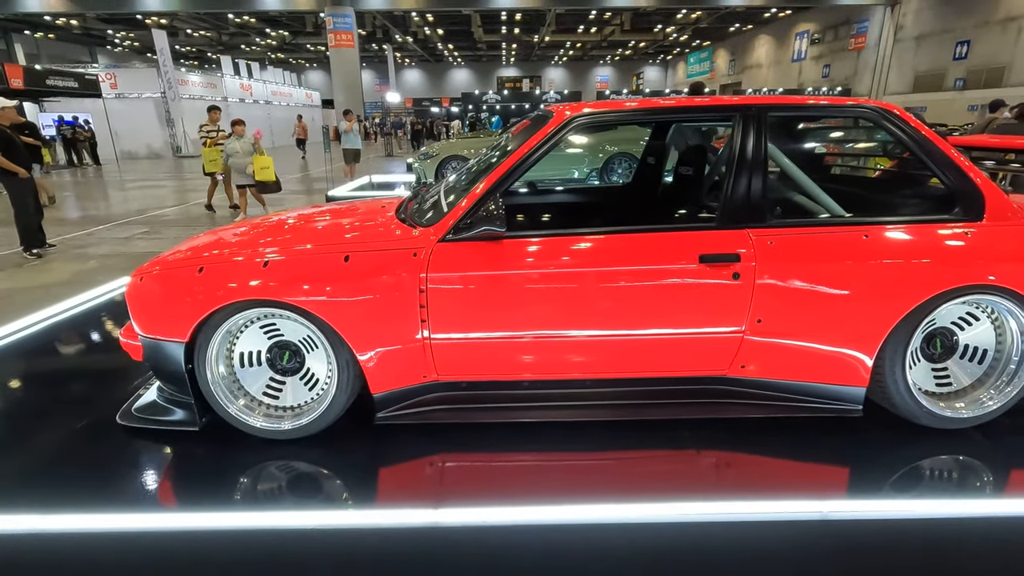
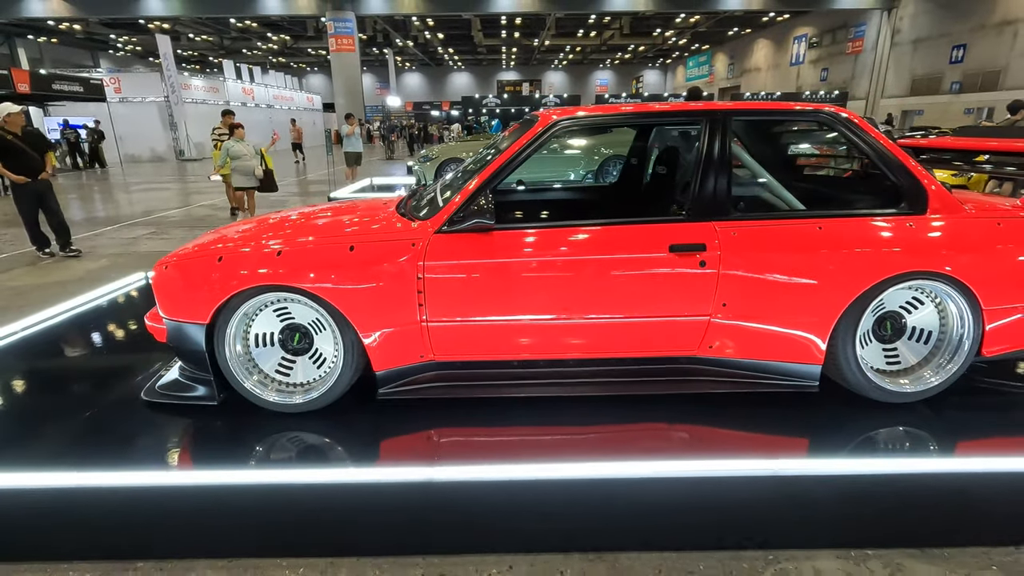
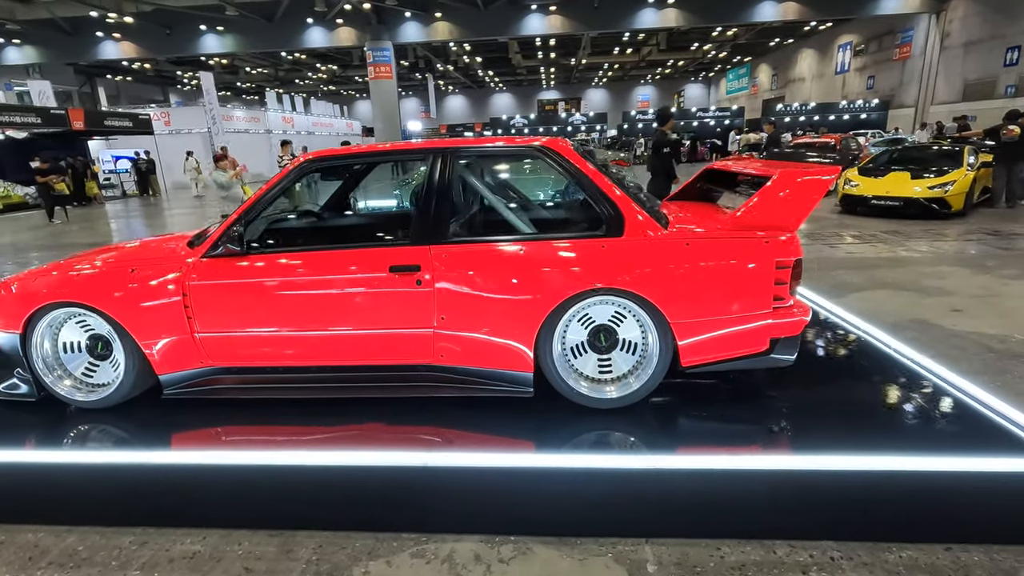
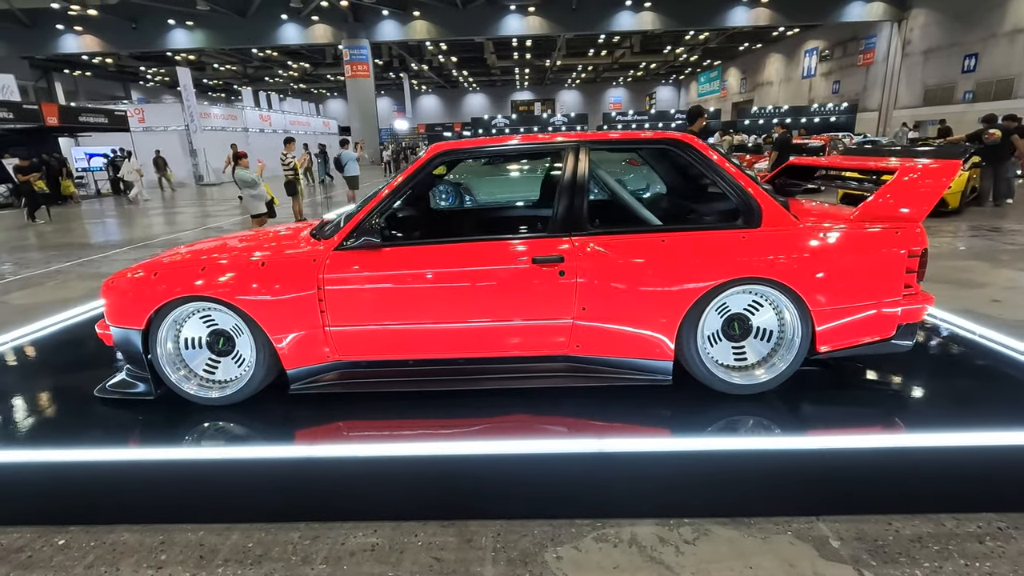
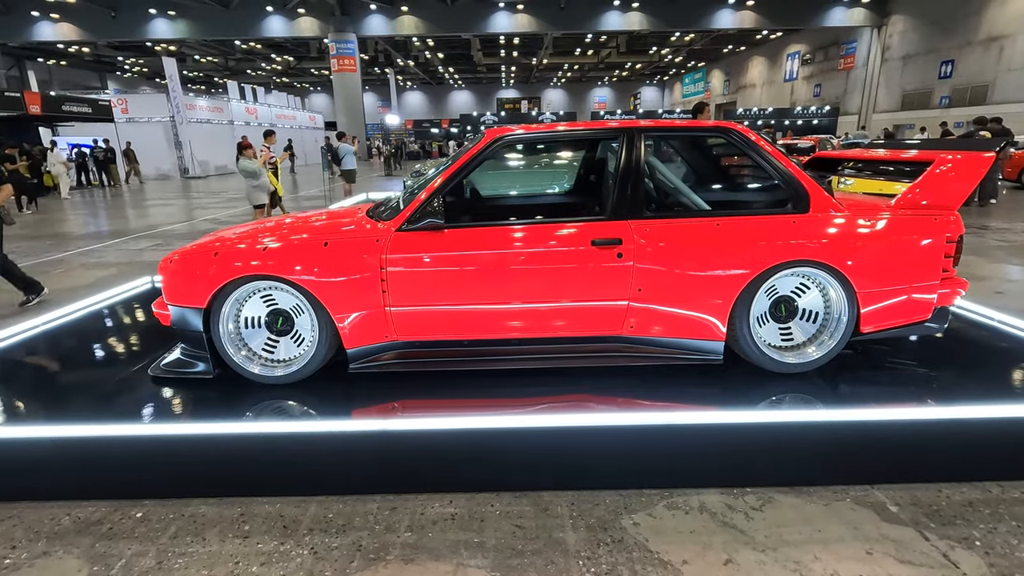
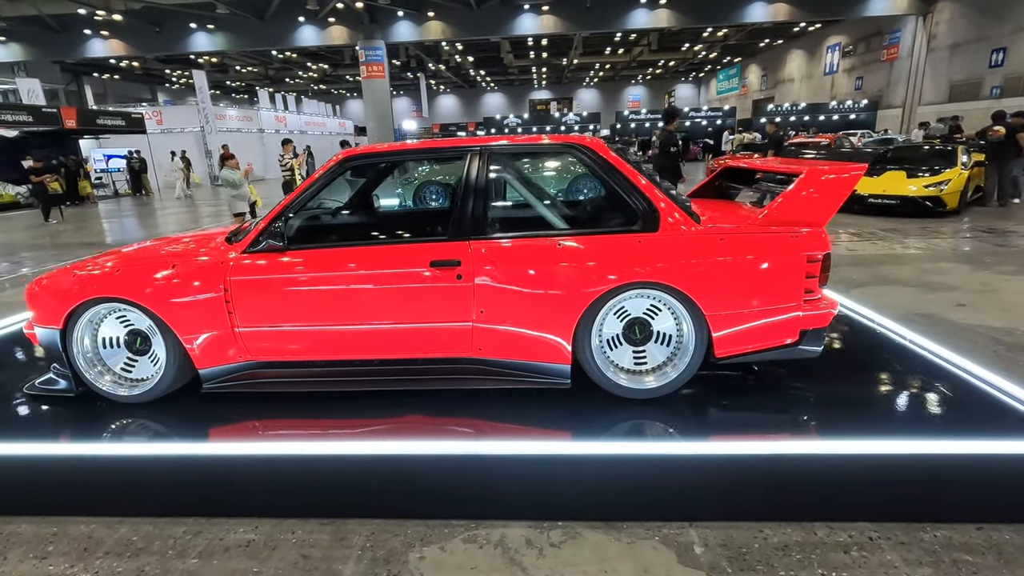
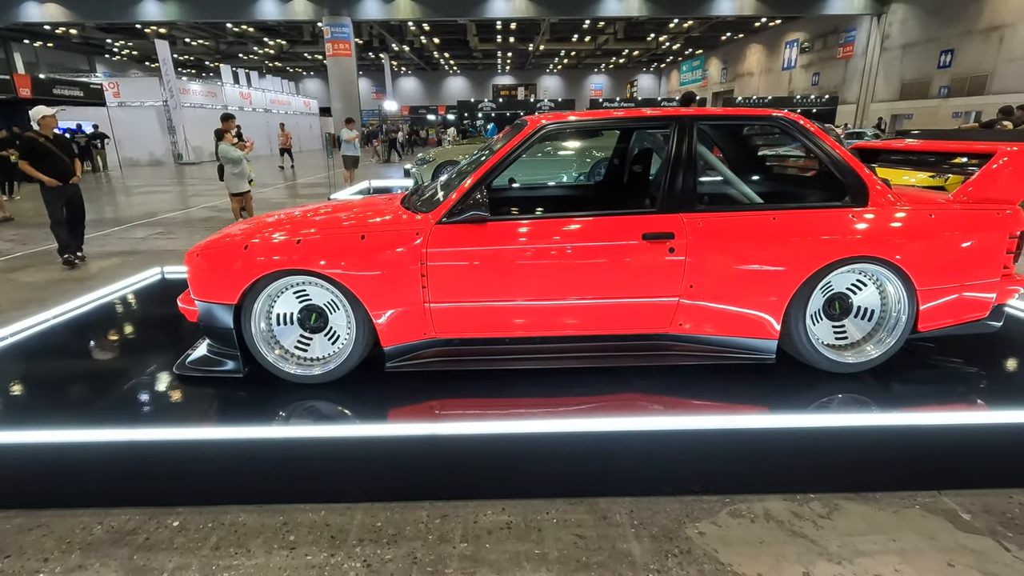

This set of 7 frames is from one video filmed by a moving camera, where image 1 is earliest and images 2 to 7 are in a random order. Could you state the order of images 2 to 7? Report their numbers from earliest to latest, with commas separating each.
2, 7, 5, 4, 6, 3
